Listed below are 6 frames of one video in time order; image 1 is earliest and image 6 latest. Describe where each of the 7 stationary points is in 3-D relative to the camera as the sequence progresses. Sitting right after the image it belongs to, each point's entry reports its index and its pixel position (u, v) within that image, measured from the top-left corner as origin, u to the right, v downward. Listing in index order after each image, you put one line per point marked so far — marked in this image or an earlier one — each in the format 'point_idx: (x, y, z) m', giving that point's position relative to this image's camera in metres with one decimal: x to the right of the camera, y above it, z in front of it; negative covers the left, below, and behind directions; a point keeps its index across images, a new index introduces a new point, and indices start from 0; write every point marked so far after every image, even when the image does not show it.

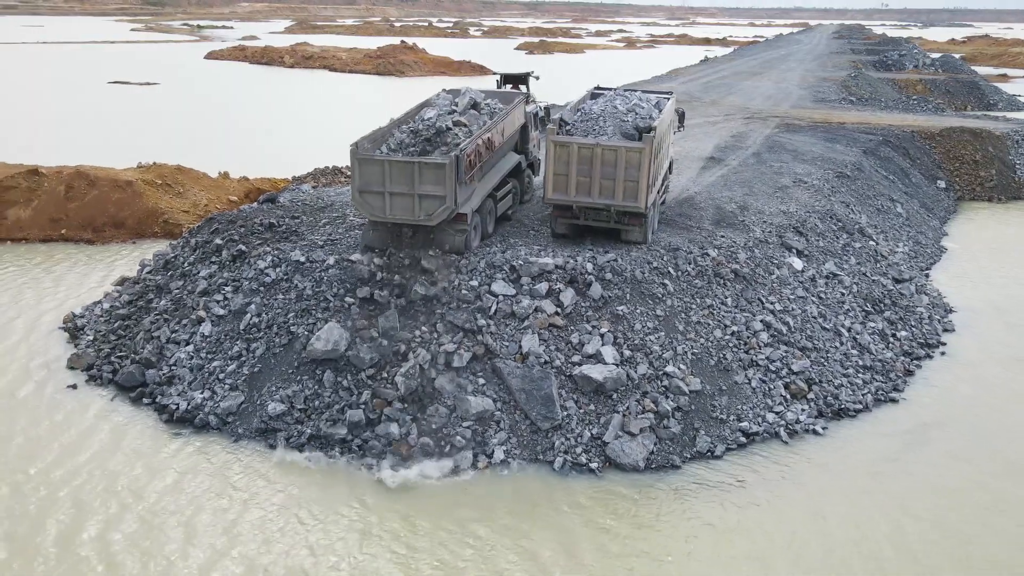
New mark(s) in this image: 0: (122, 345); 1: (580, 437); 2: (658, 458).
0: (-5.1, -0.7, +10.2) m
1: (+0.7, -1.6, +8.3) m
2: (+1.5, -1.8, +8.2) m
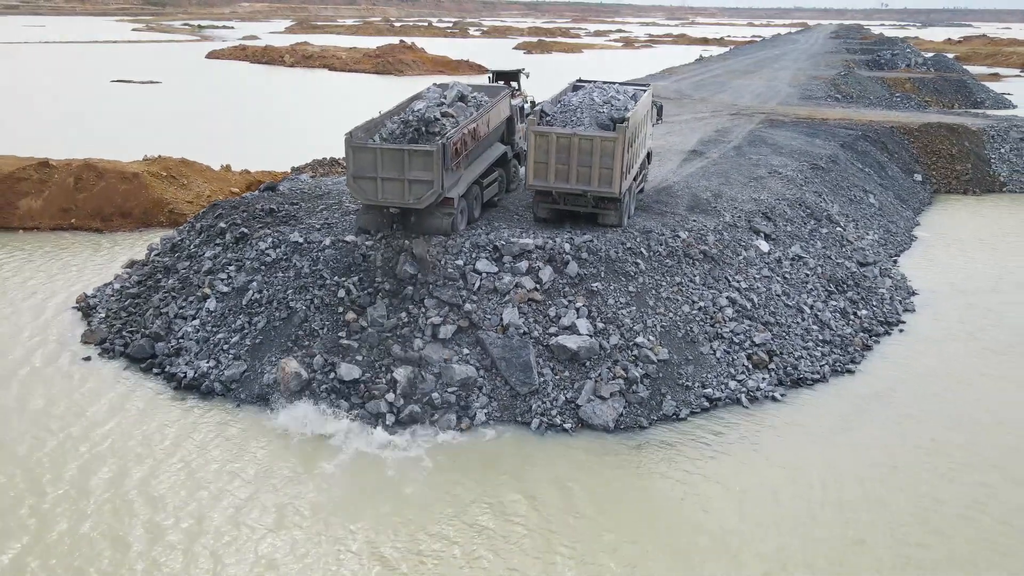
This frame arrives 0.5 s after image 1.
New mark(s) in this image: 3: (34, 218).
0: (-5.3, -0.5, +10.9) m
1: (+0.5, -1.3, +9.0) m
2: (+1.3, -1.5, +9.0) m
3: (-10.1, +1.5, +16.5) m
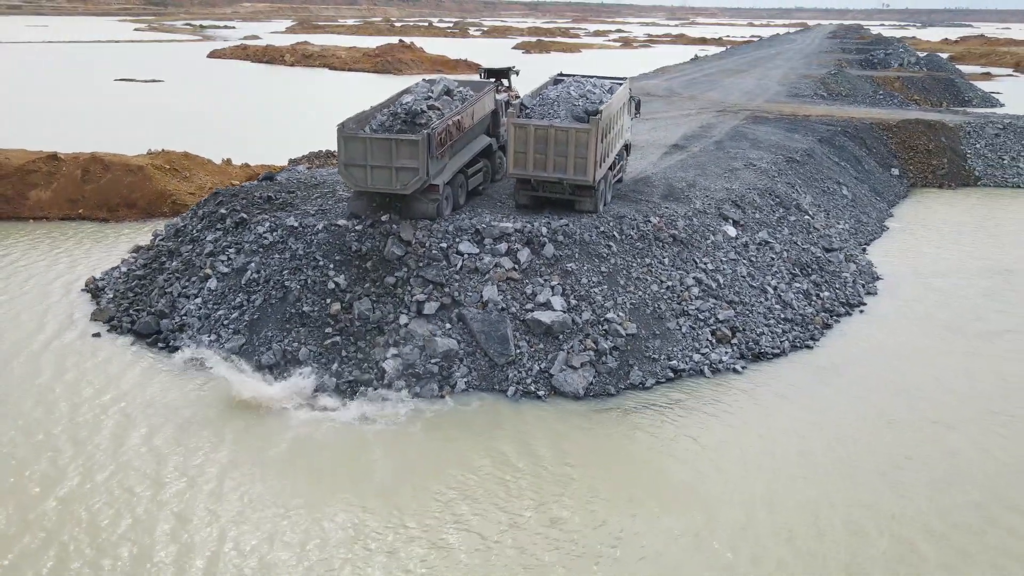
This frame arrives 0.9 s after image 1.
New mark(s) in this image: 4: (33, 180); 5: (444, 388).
0: (-5.6, -0.2, +11.6) m
1: (+0.2, -1.0, +9.8) m
2: (+1.0, -1.2, +9.7) m
3: (-10.4, +1.8, +17.3) m
4: (-10.8, +2.4, +17.7) m
5: (-0.8, -1.2, +9.7) m
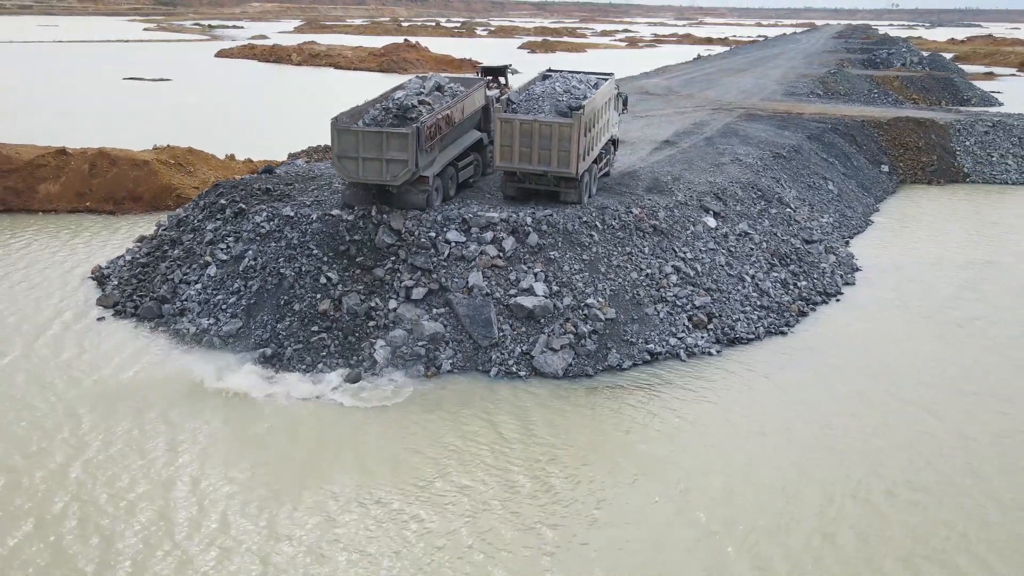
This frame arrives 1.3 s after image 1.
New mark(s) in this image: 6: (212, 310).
0: (-5.8, 0.0, +12.2) m
1: (0.0, -0.8, +10.2) m
2: (+0.8, -1.0, +10.2) m
3: (-10.5, +2.0, +17.9) m
4: (-11.0, +2.7, +18.2) m
5: (-1.1, -1.0, +10.1) m
6: (-4.3, -0.3, +11.2) m
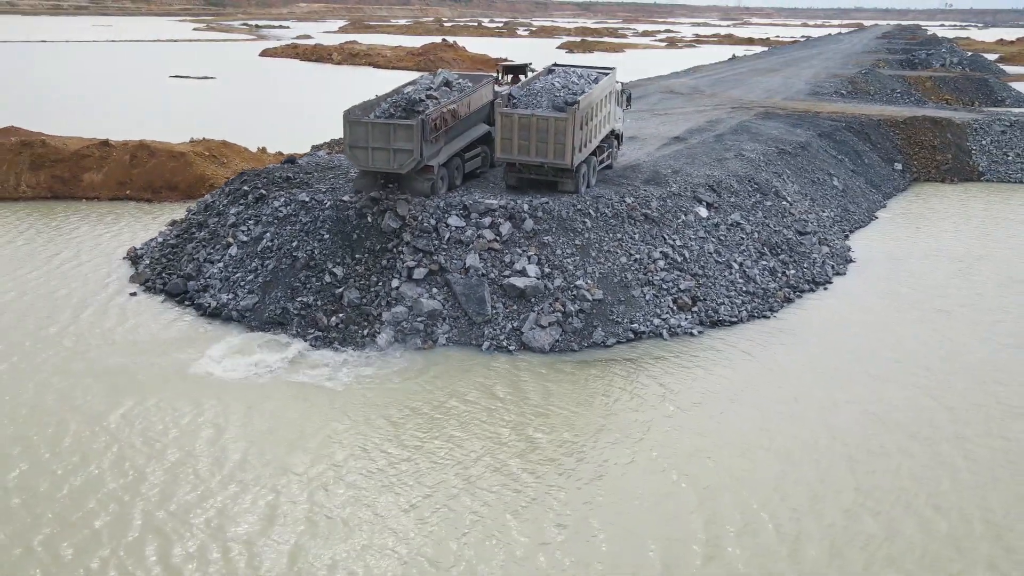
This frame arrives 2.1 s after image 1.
0: (-5.8, +0.4, +13.2) m
1: (-0.1, -0.6, +11.0) m
2: (+0.7, -0.8, +10.9) m
3: (-10.2, +2.4, +19.1) m
4: (-10.6, +3.1, +19.5) m
5: (-1.2, -0.8, +11.0) m
6: (-4.4, 0.0, +12.2) m
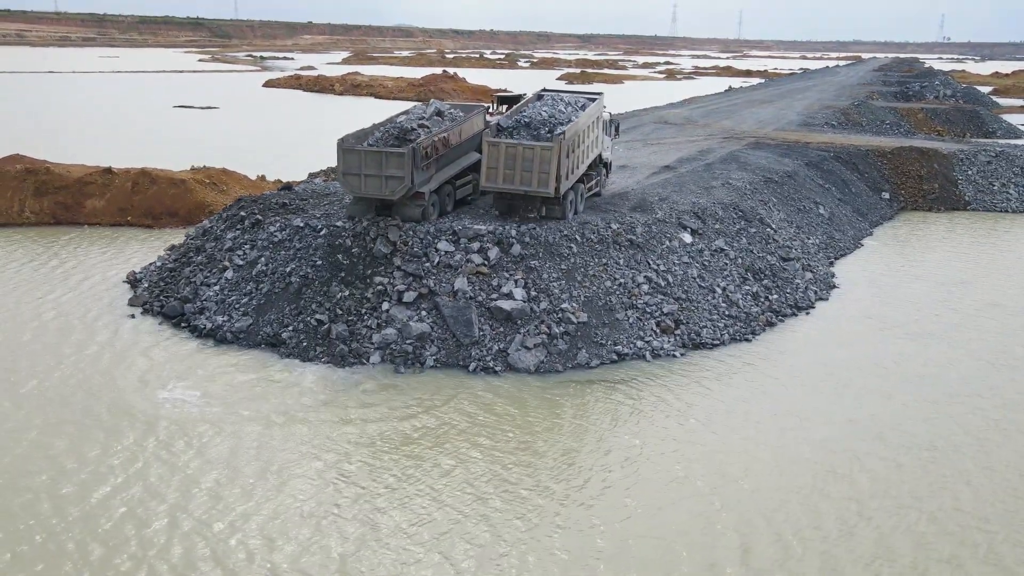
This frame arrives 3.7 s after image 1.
0: (-6.0, 0.0, +13.5) m
1: (-0.3, -0.9, +11.3) m
2: (+0.5, -1.1, +11.2) m
3: (-10.4, +1.8, +19.5) m
4: (-10.8, +2.5, +20.0) m
5: (-1.4, -1.1, +11.2) m
6: (-4.5, -0.3, +12.5) m
